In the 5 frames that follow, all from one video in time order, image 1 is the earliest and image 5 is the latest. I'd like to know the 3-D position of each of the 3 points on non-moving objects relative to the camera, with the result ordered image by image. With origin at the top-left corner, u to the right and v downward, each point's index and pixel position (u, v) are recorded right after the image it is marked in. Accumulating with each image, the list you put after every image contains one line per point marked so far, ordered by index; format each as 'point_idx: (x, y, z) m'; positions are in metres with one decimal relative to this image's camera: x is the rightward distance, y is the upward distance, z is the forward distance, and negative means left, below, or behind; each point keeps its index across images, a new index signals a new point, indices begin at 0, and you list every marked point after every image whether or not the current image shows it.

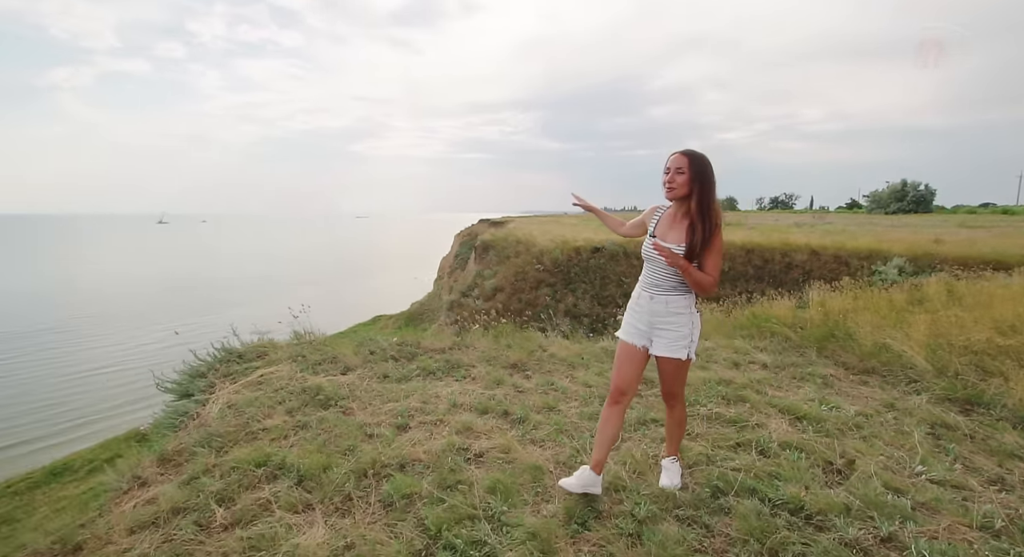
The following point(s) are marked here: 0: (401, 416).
0: (-1.0, -1.2, +4.3) m
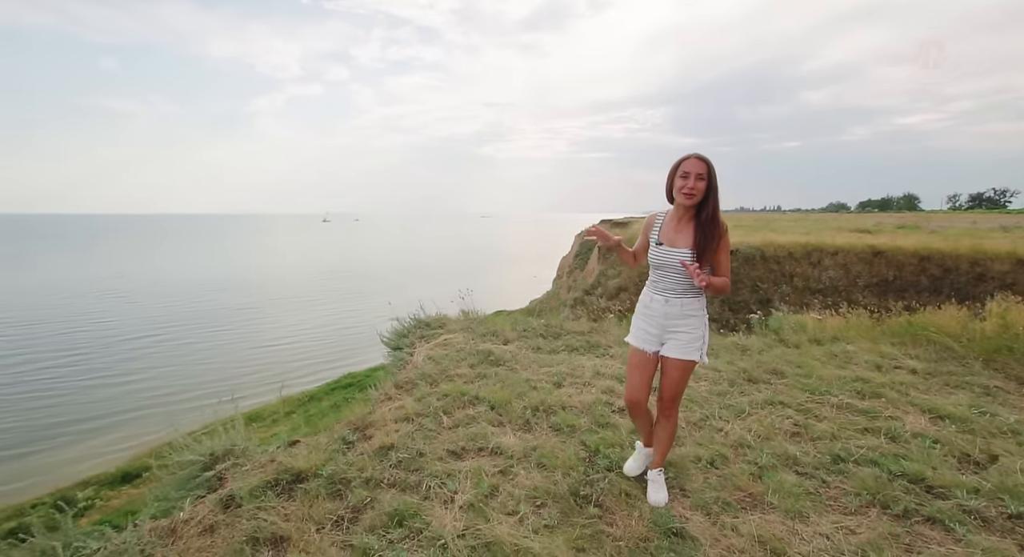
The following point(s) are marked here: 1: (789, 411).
0: (+0.5, -1.1, +5.4) m
1: (+2.8, -1.3, +4.9) m
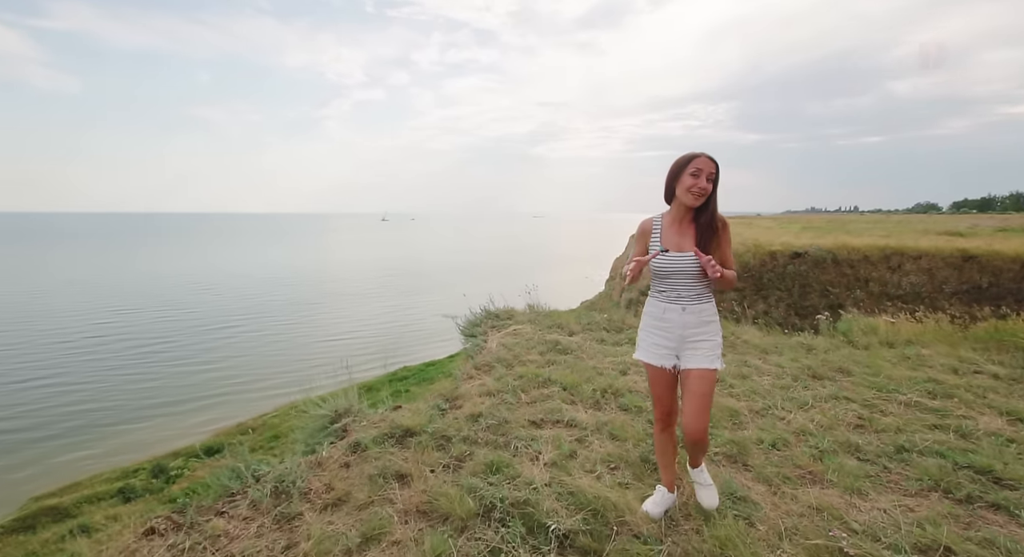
0: (+1.3, -1.0, +5.7) m
1: (+3.5, -1.3, +5.0) m
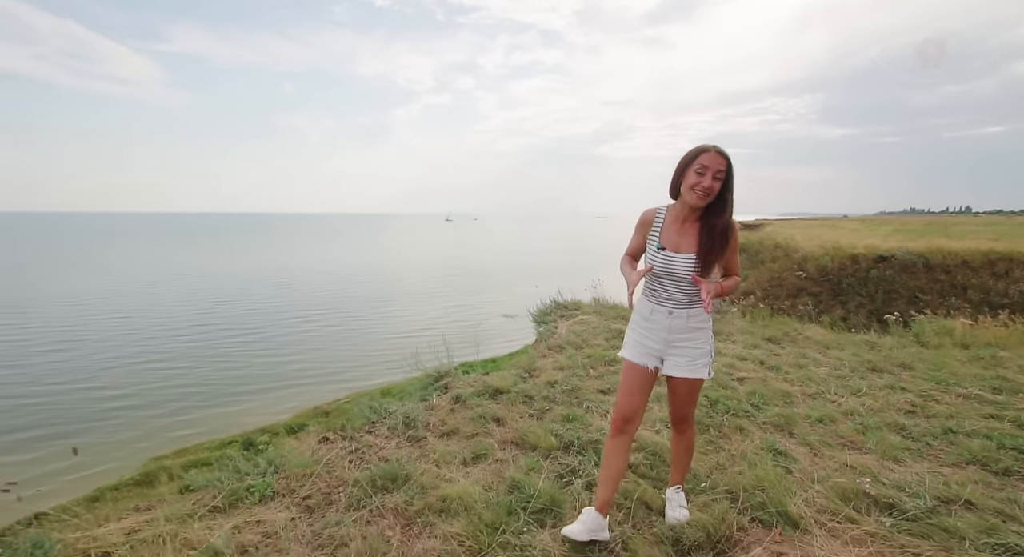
0: (+2.1, -0.9, +6.2) m
1: (+4.3, -1.2, +5.2) m
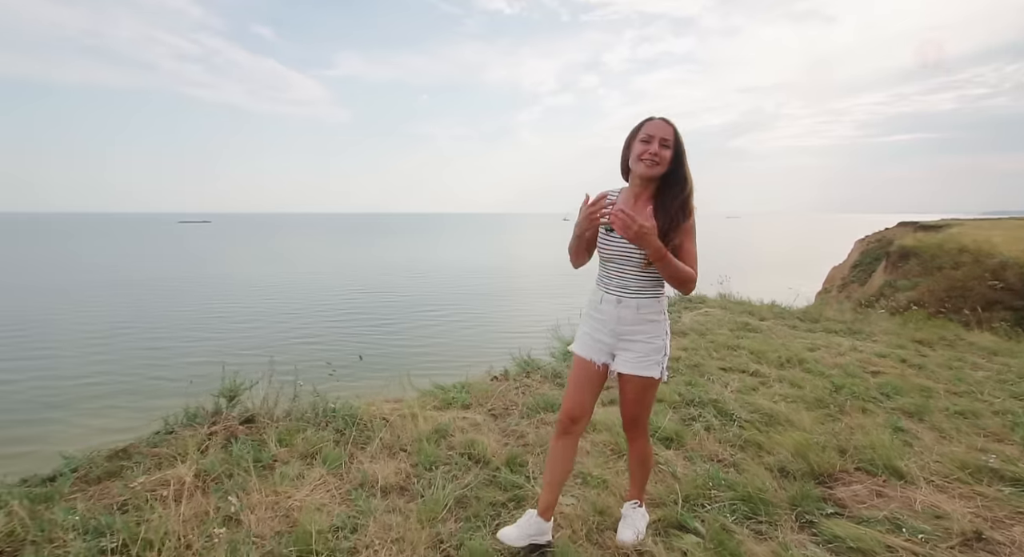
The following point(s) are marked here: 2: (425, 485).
0: (+3.8, -0.8, +6.3) m
1: (+5.6, -1.2, +4.8) m
2: (-0.4, -0.9, +2.2) m
